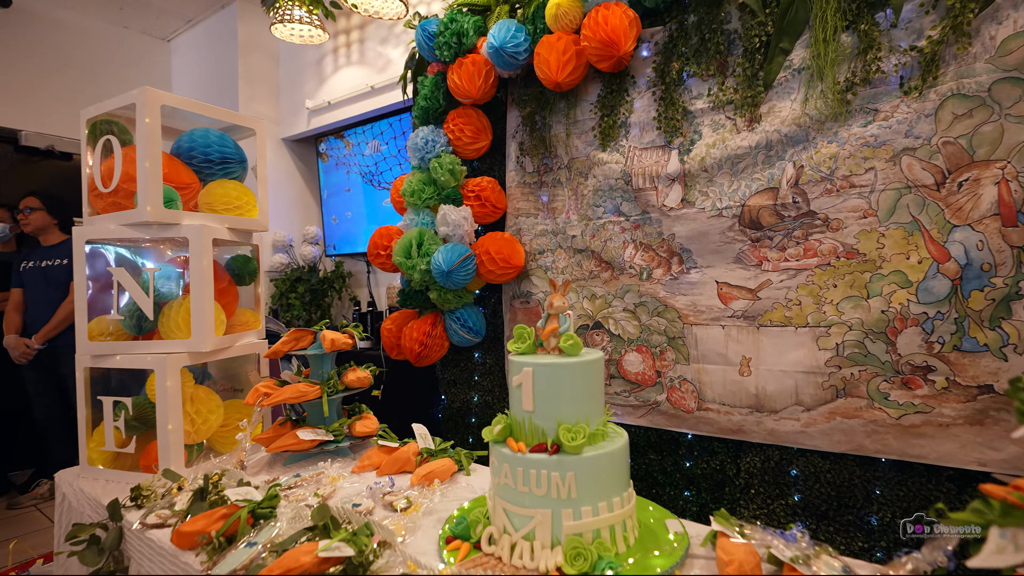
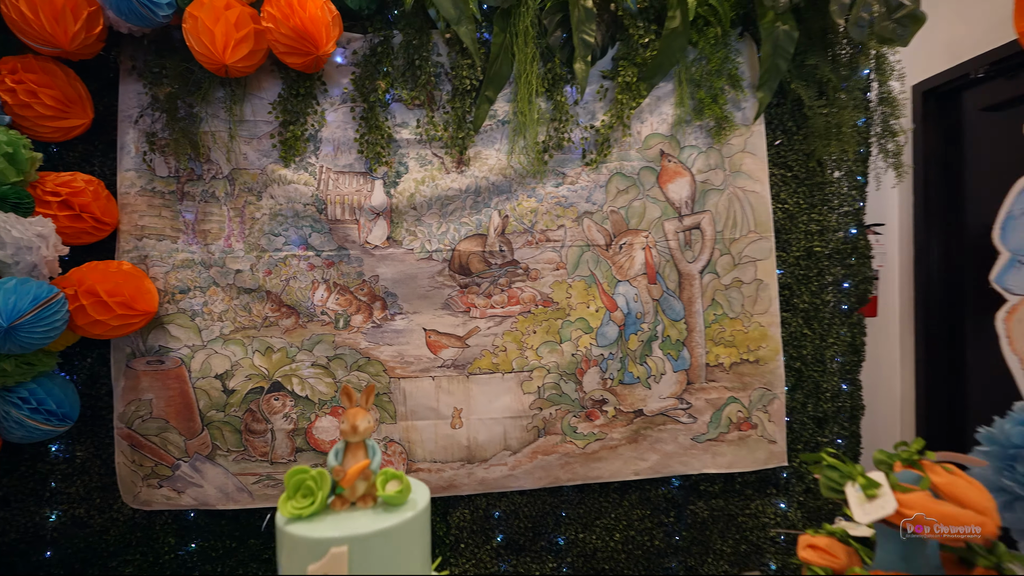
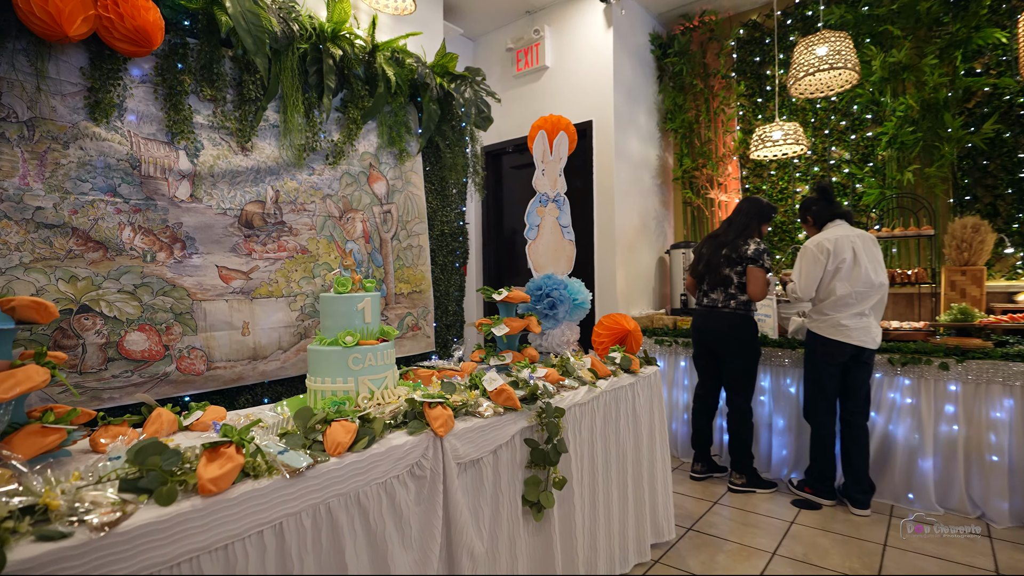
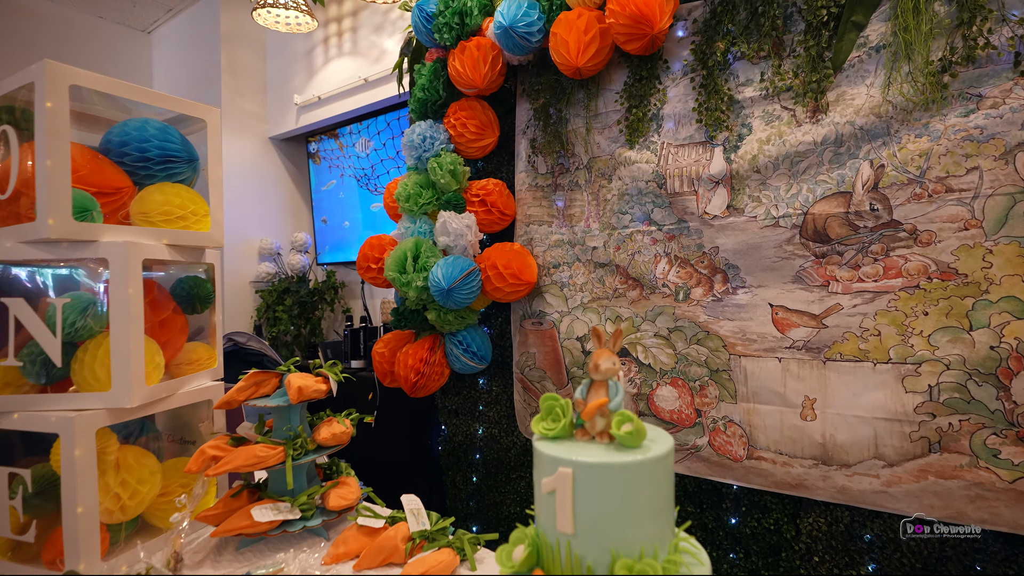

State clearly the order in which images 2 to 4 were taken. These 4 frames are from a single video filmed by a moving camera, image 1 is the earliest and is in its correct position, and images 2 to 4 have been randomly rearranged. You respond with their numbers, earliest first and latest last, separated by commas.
4, 2, 3
